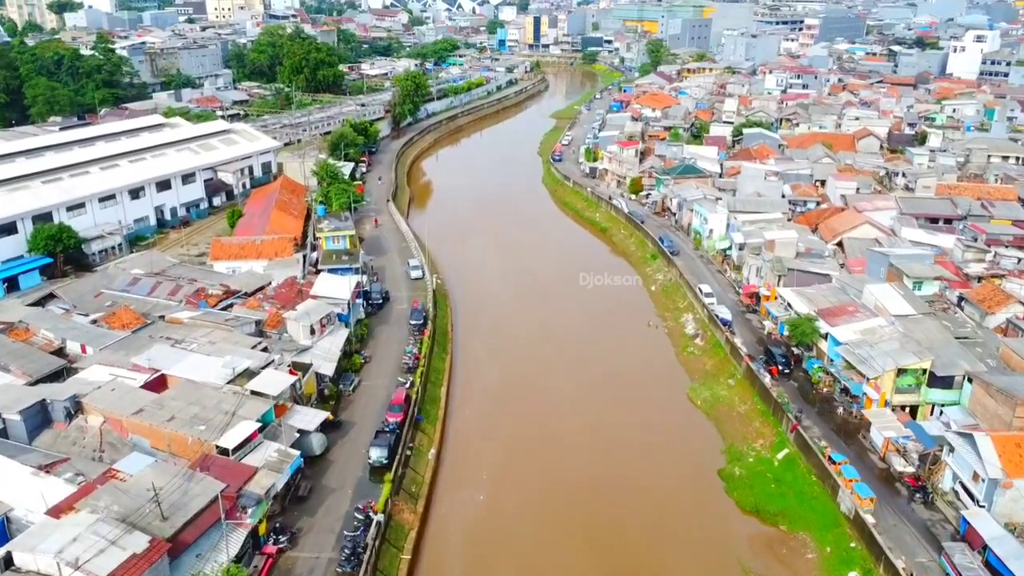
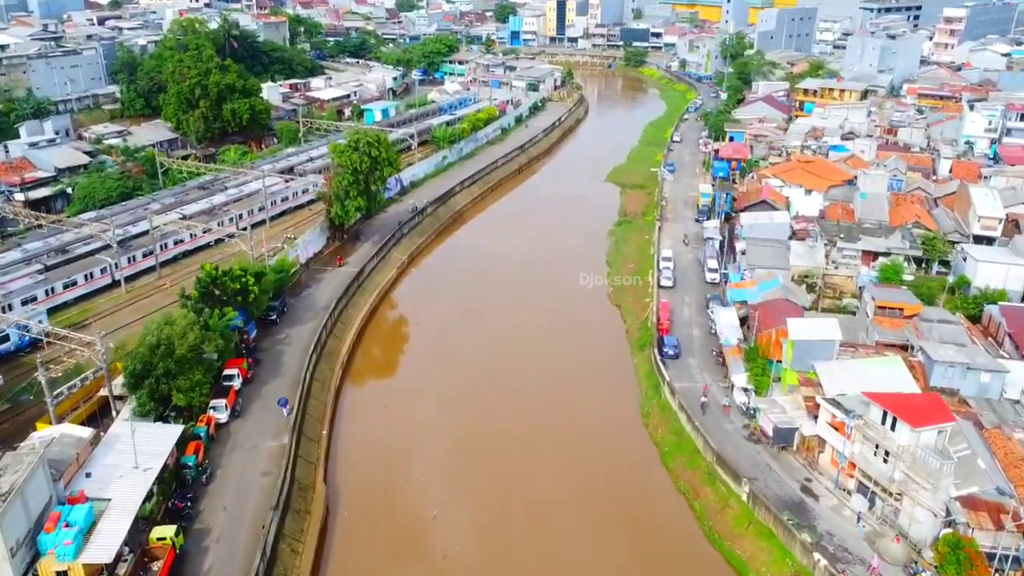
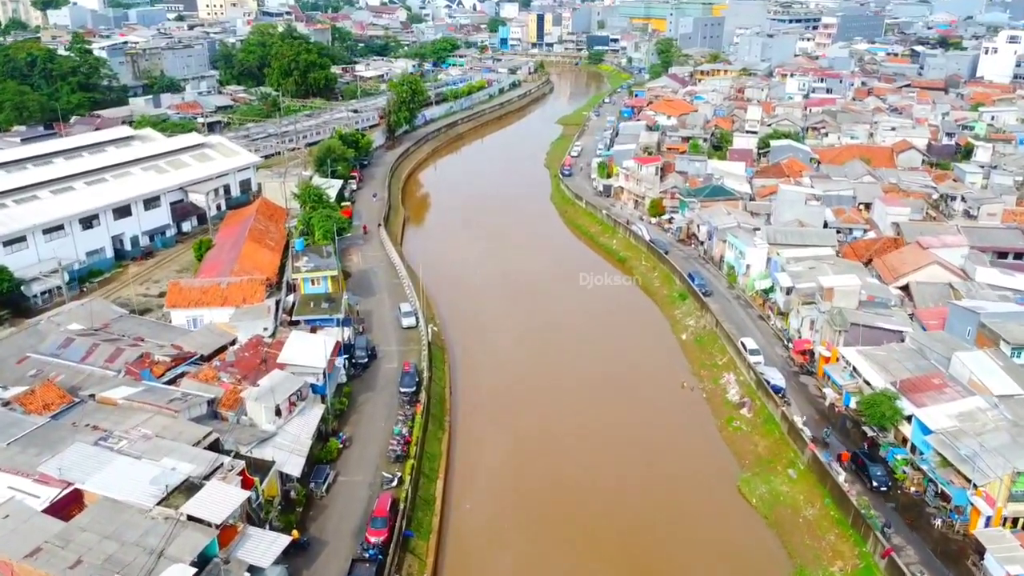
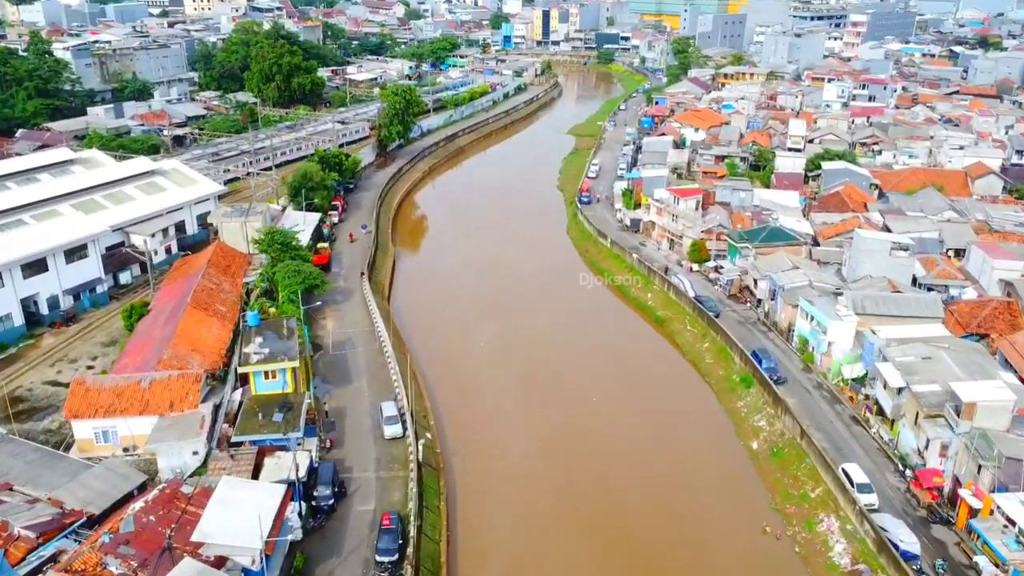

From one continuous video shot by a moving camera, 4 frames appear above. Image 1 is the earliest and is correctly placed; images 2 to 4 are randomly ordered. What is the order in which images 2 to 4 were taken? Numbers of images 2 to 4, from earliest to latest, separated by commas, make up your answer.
3, 4, 2
